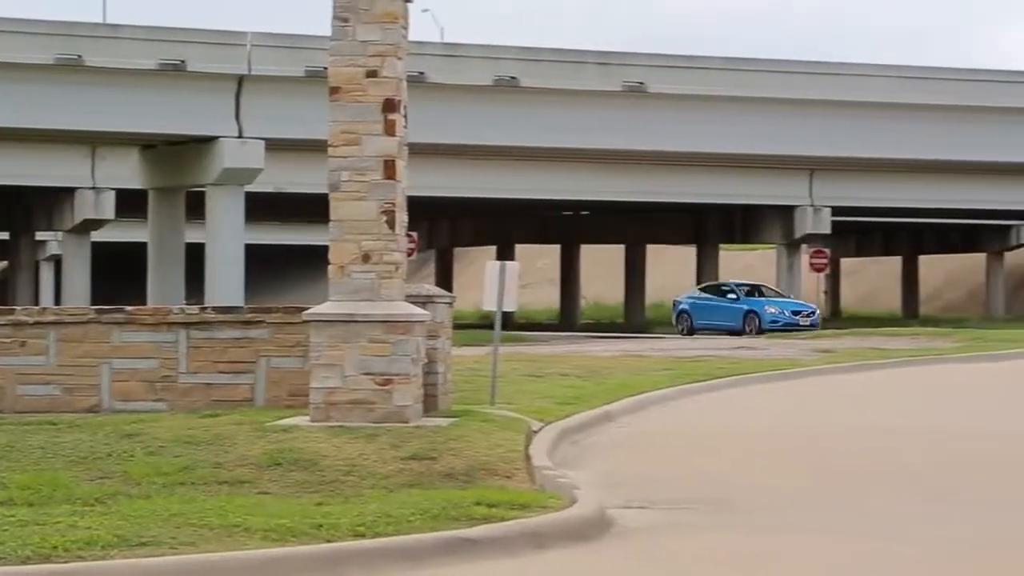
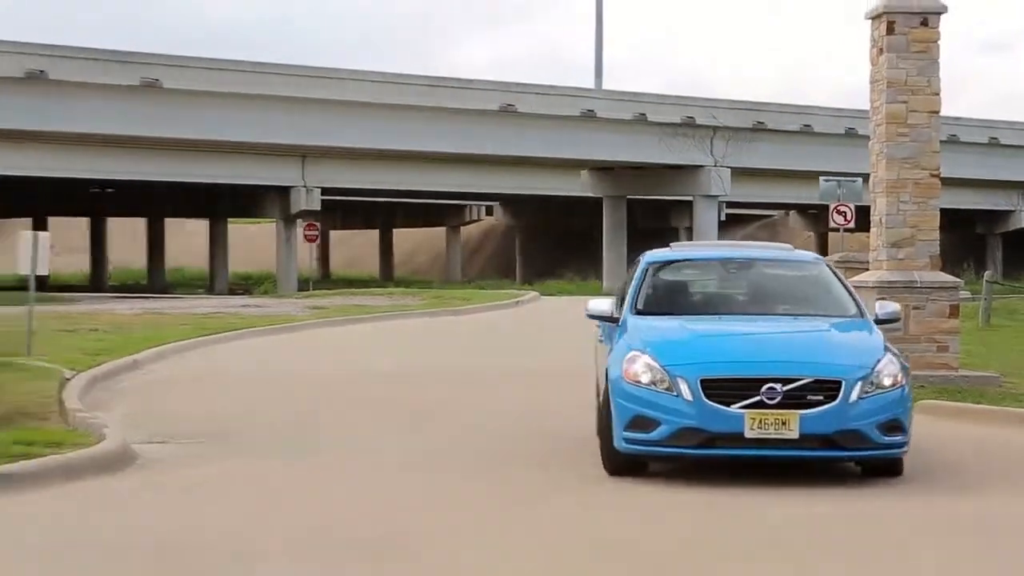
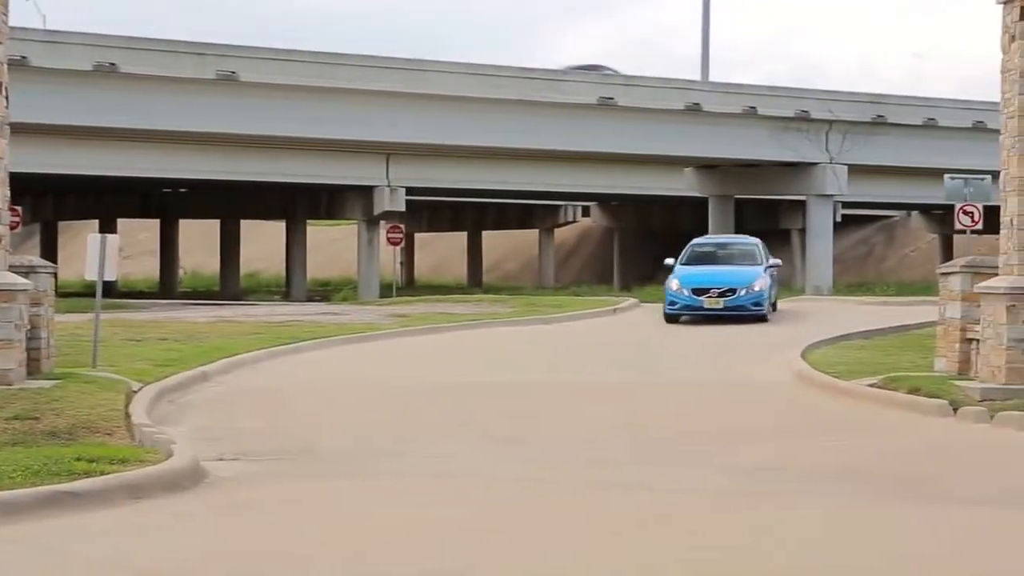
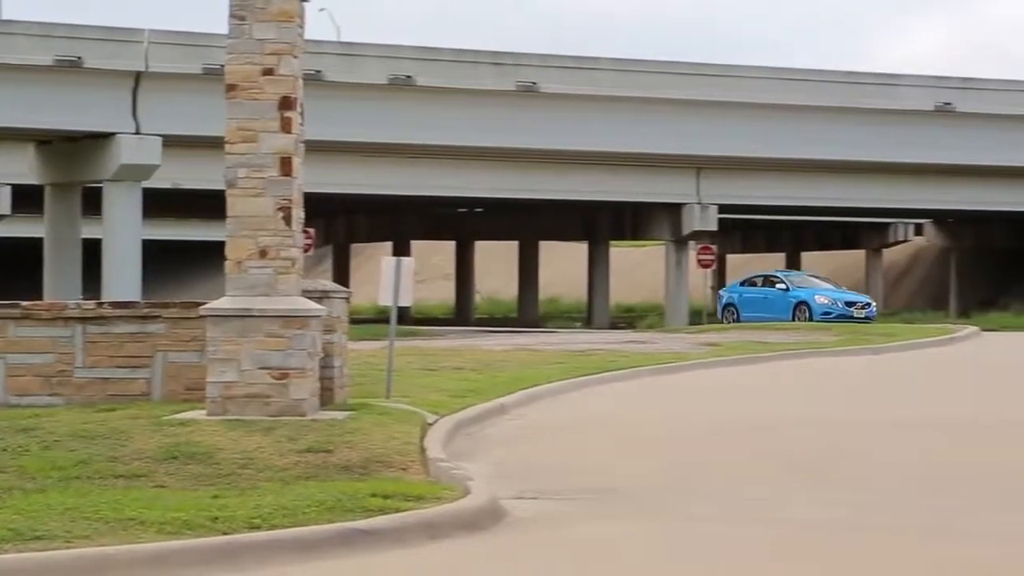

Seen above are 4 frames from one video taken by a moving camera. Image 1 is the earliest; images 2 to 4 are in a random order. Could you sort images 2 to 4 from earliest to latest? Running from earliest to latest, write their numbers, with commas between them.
4, 3, 2
